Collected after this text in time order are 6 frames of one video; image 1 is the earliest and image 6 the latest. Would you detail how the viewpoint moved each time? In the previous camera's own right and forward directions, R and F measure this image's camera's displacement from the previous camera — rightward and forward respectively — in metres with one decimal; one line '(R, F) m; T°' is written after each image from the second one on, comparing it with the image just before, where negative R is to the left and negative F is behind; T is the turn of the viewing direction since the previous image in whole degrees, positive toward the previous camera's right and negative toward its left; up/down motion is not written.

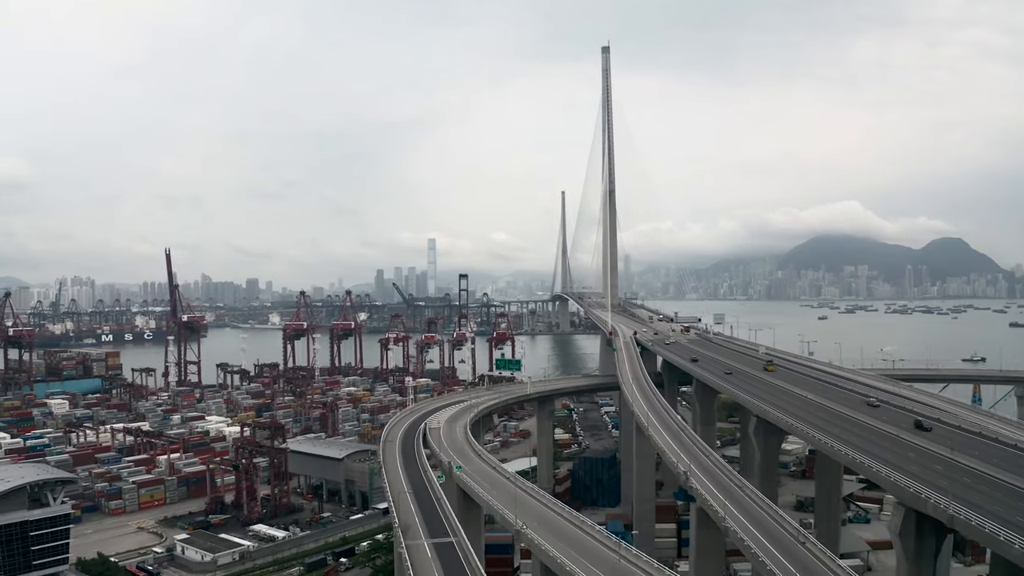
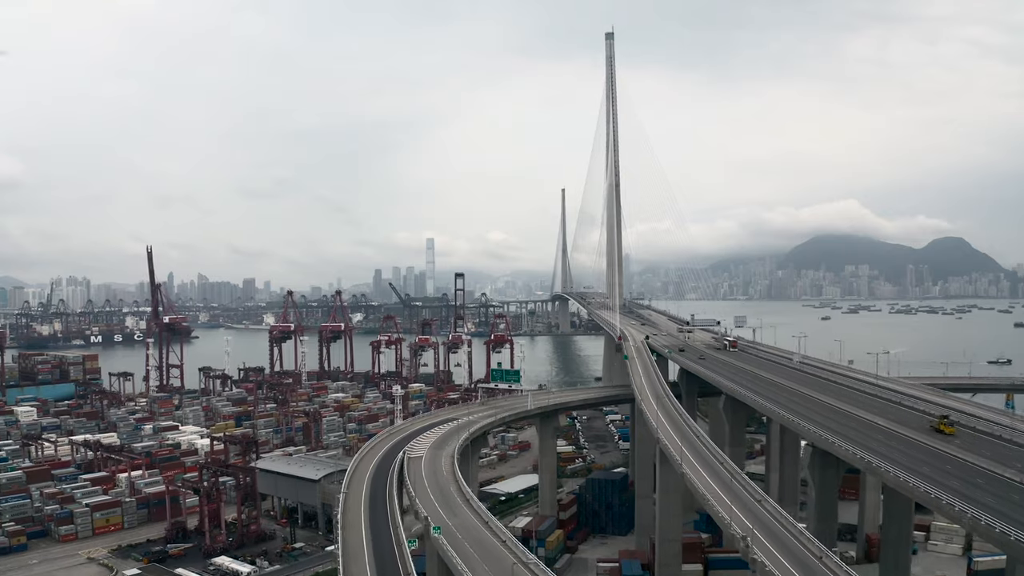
(0.0, +3.7) m; 0°
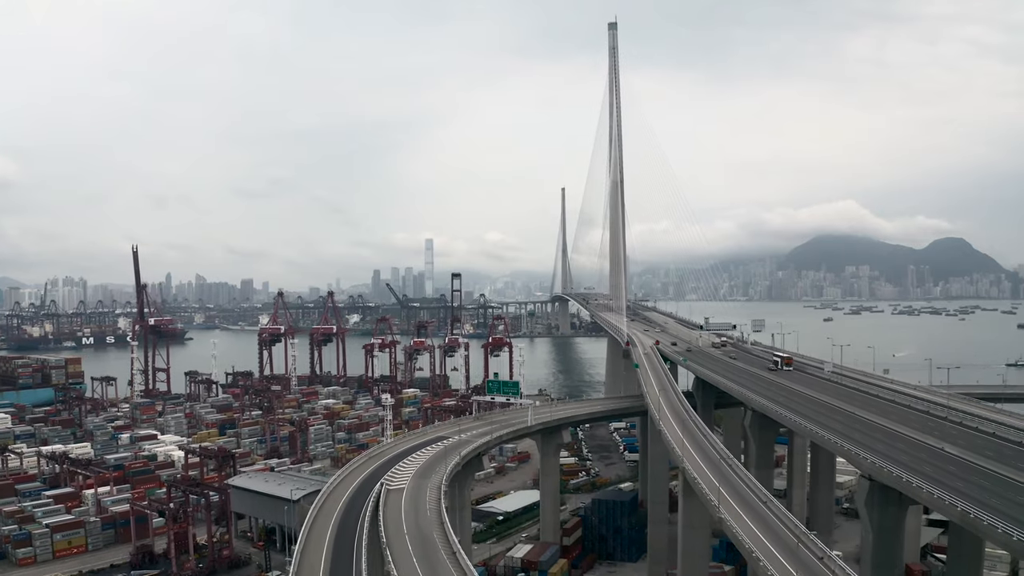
(0.0, +2.6) m; 0°
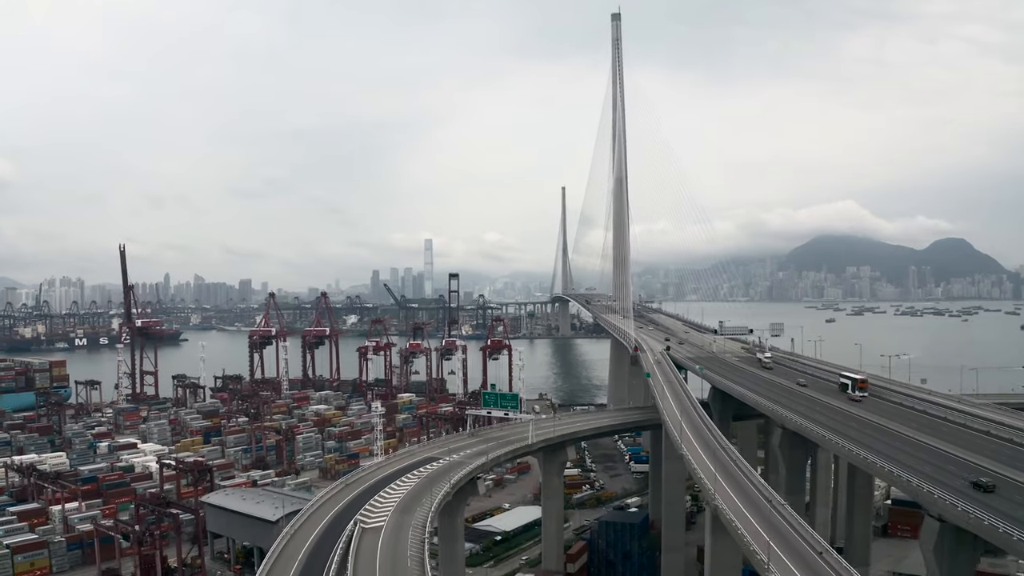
(0.0, +2.2) m; 0°
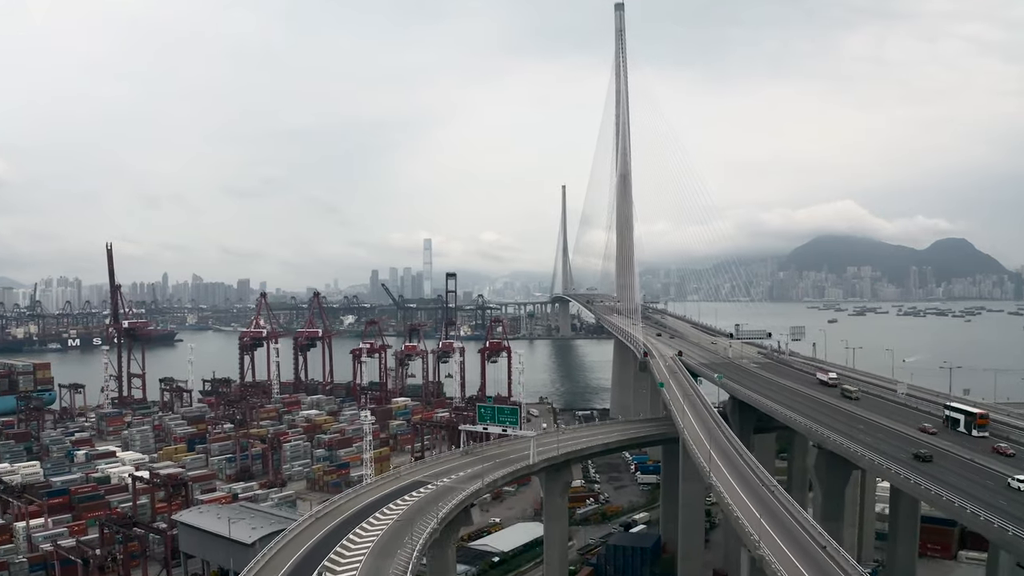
(0.0, +2.1) m; 0°
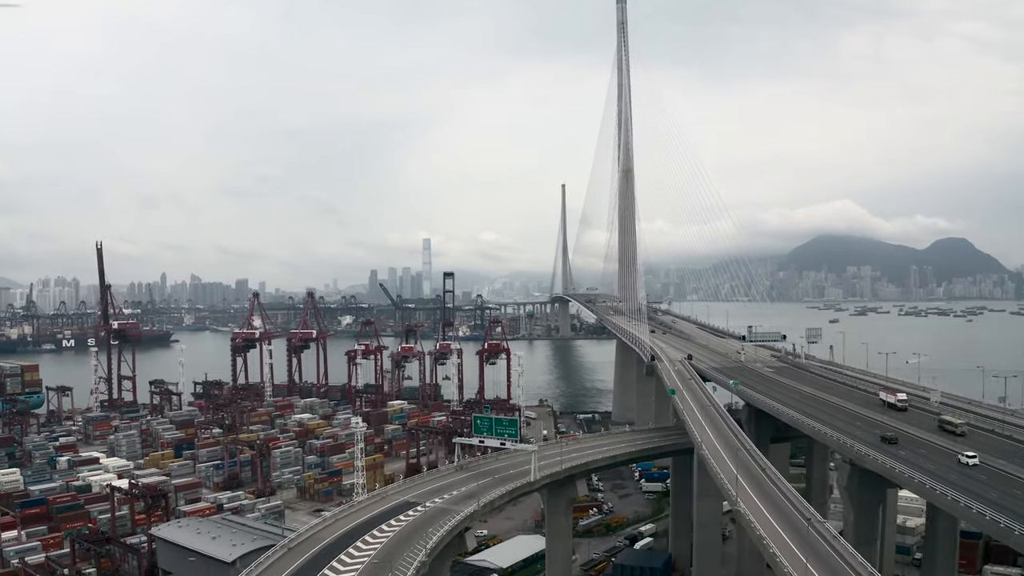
(0.0, +1.5) m; 0°
